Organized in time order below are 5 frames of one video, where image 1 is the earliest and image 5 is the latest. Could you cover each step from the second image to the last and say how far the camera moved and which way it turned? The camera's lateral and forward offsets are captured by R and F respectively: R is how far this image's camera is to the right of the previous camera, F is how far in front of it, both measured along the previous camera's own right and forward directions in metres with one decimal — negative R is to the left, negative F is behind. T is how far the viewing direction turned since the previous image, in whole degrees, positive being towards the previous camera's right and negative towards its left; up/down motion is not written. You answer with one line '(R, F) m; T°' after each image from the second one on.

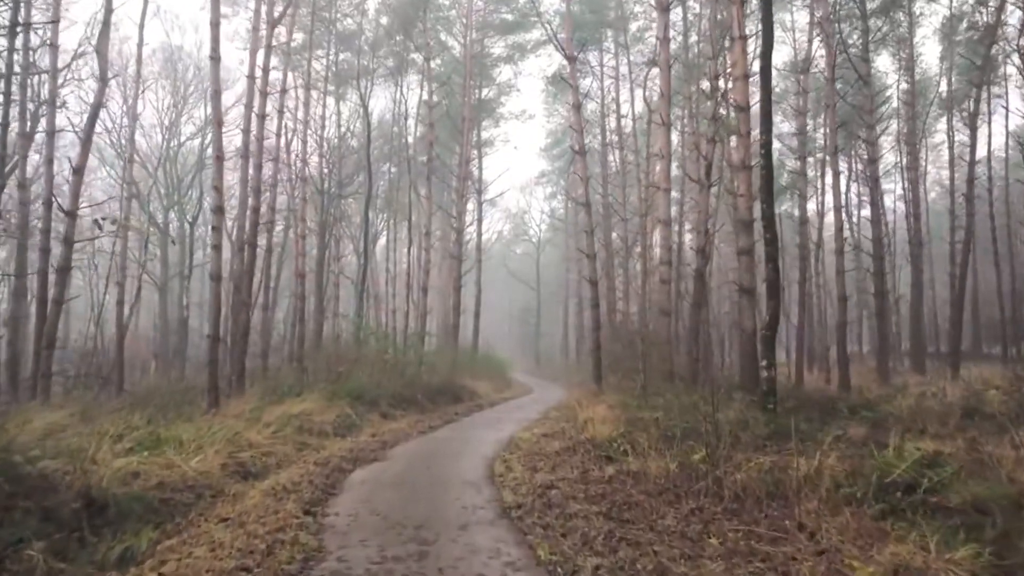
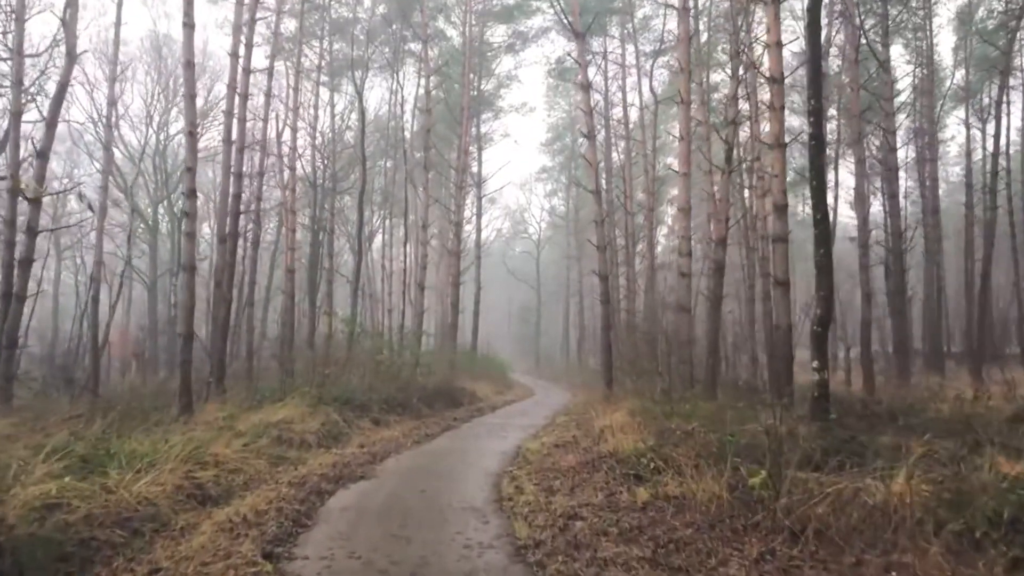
(-0.1, +1.1) m; 0°
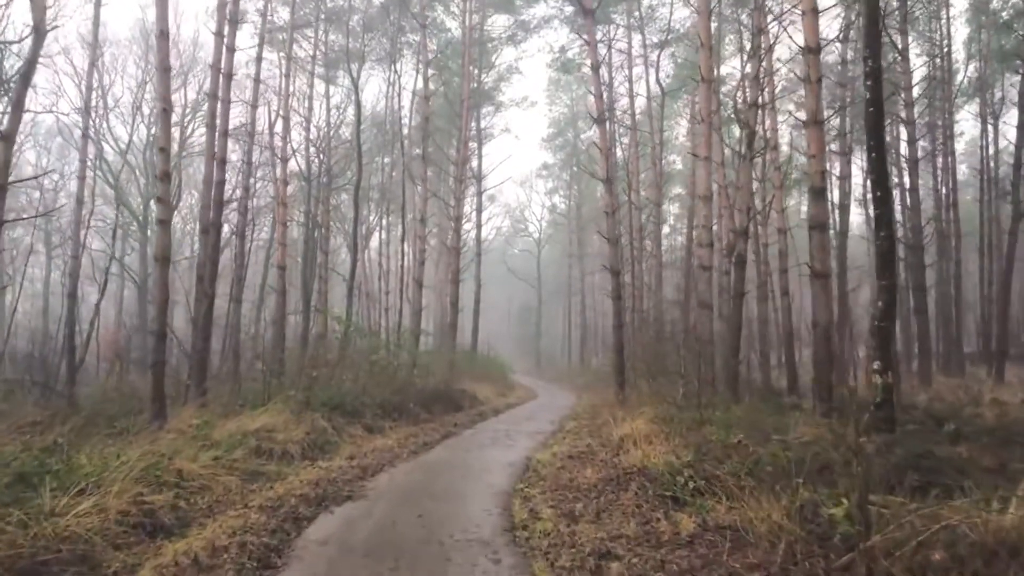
(-0.1, +1.0) m; 0°
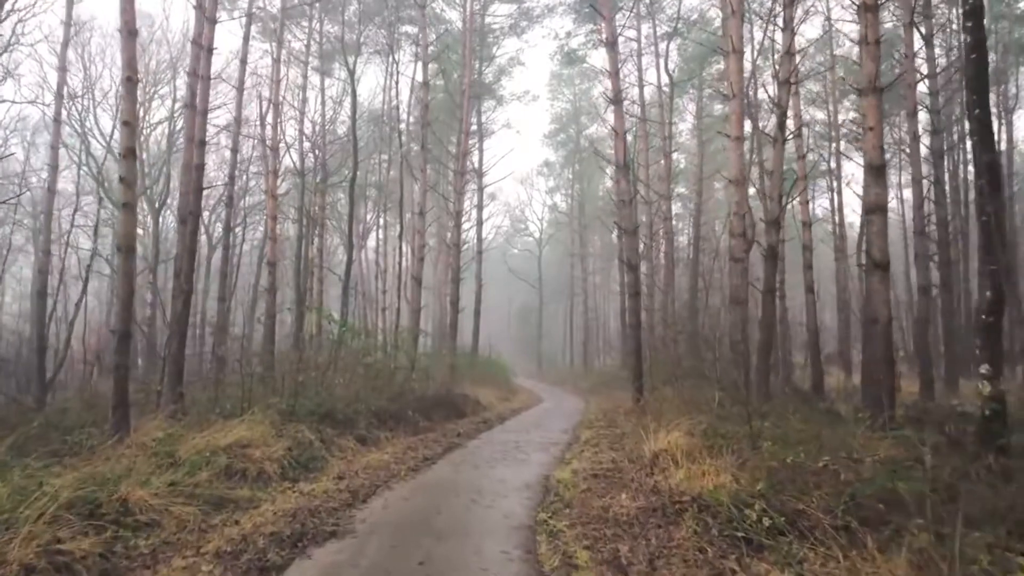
(-0.2, +1.1) m; 0°
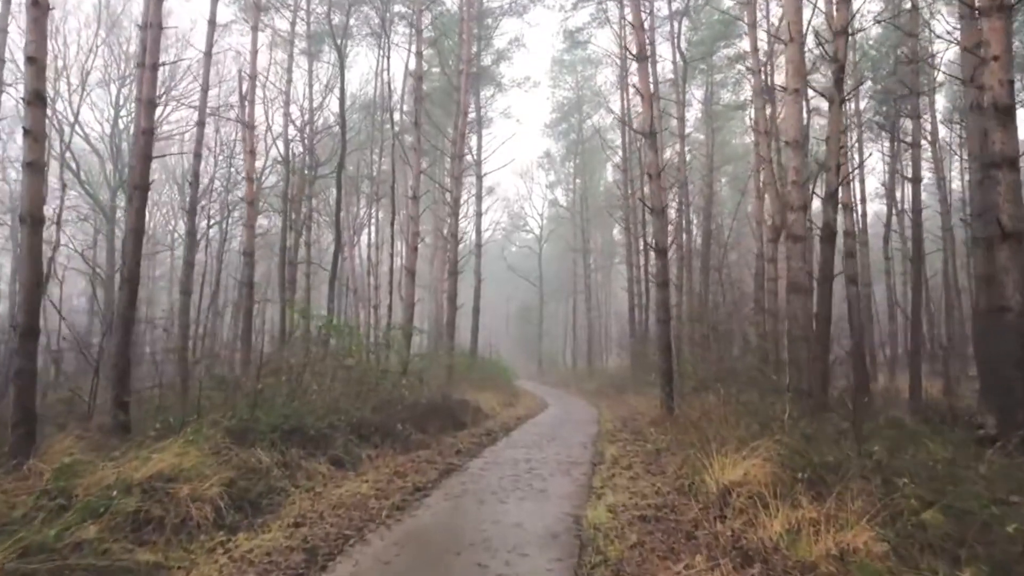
(-0.2, +1.8) m; 0°
